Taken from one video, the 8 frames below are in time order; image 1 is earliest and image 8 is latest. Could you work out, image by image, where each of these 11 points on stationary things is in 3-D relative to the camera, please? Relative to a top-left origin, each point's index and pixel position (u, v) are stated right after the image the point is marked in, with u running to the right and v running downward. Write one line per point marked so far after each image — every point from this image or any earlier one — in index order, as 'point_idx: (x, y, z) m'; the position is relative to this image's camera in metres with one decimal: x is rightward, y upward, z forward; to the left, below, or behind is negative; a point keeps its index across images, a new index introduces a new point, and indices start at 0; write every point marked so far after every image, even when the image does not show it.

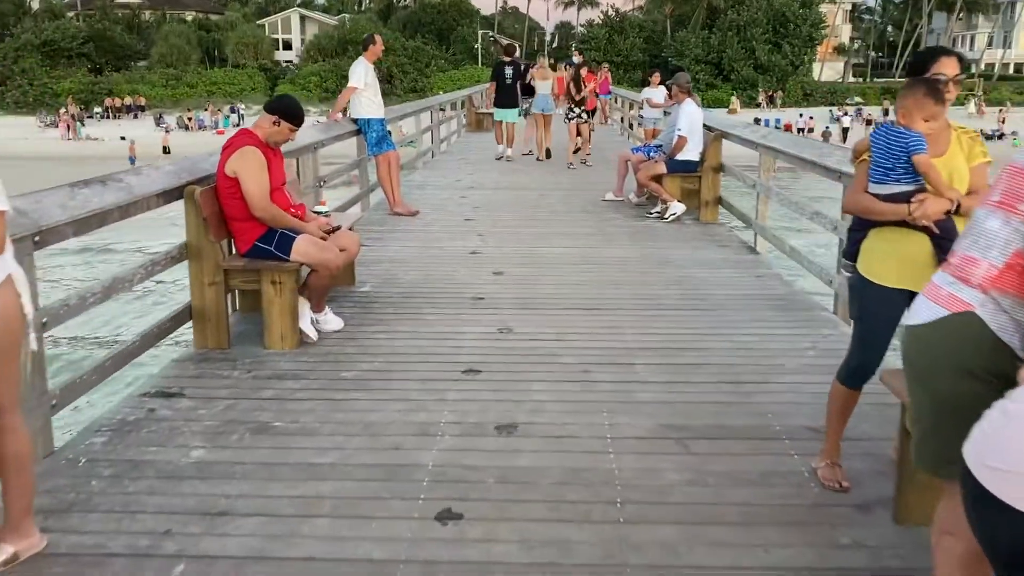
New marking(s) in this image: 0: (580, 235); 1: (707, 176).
0: (+1.1, +0.8, +6.9) m
1: (+3.2, +1.8, +7.2) m
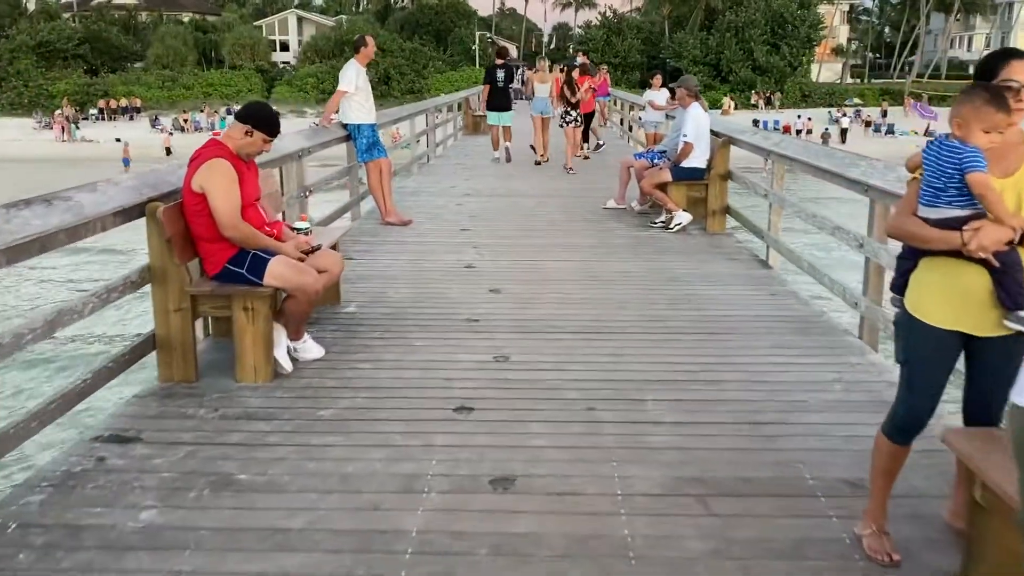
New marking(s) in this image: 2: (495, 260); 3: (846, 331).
0: (+1.0, +0.6, +6.5) m
1: (+3.1, +1.6, +6.8) m
2: (-0.2, +0.4, +6.1) m
3: (+3.2, -0.4, +4.2) m
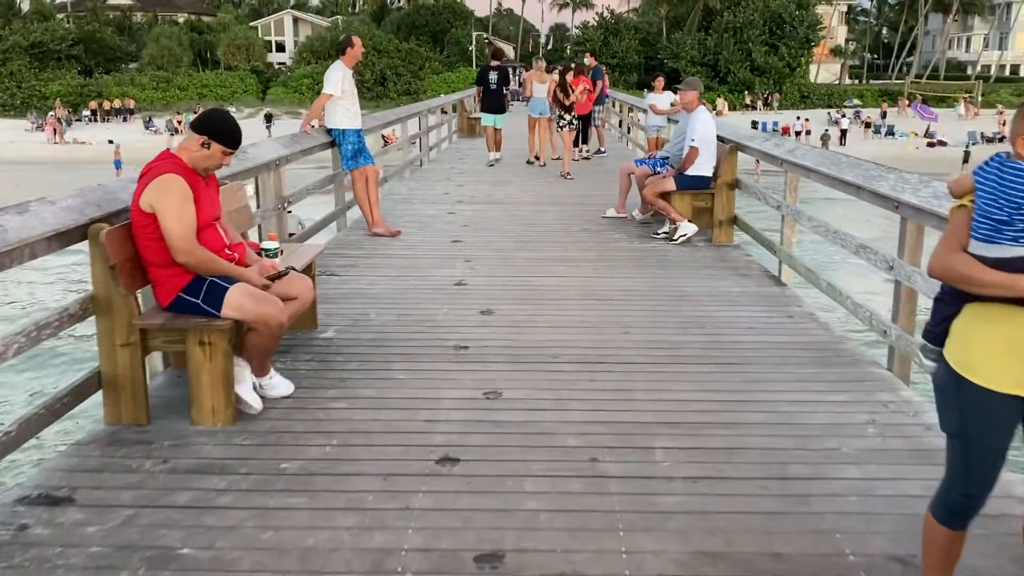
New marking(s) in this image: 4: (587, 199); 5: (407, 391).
0: (+0.9, +0.4, +6.1) m
1: (+3.0, +1.4, +6.4) m
2: (-0.3, +0.2, +5.7) m
3: (+3.1, -0.6, +3.8) m
4: (+1.5, +1.8, +8.8) m
5: (-0.9, -0.8, +3.6) m
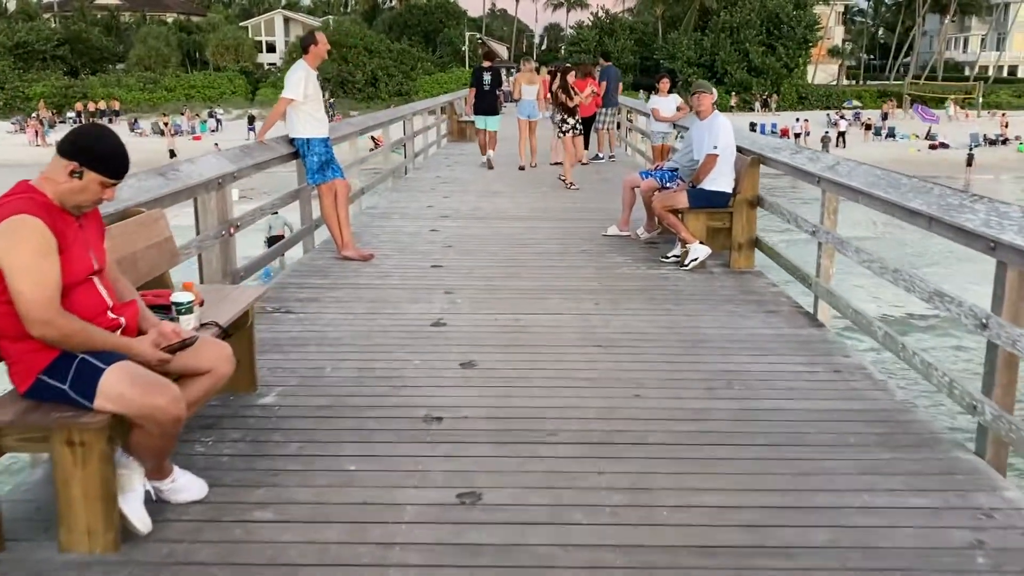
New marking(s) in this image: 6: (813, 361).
0: (+0.8, 0.0, +5.2) m
1: (+2.9, +1.0, +5.6) m
2: (-0.4, -0.3, +4.9) m
3: (+3.0, -1.0, +3.0) m
4: (+1.3, +1.3, +8.0) m
5: (-1.0, -1.3, +2.8) m
6: (+2.7, -0.6, +3.9) m
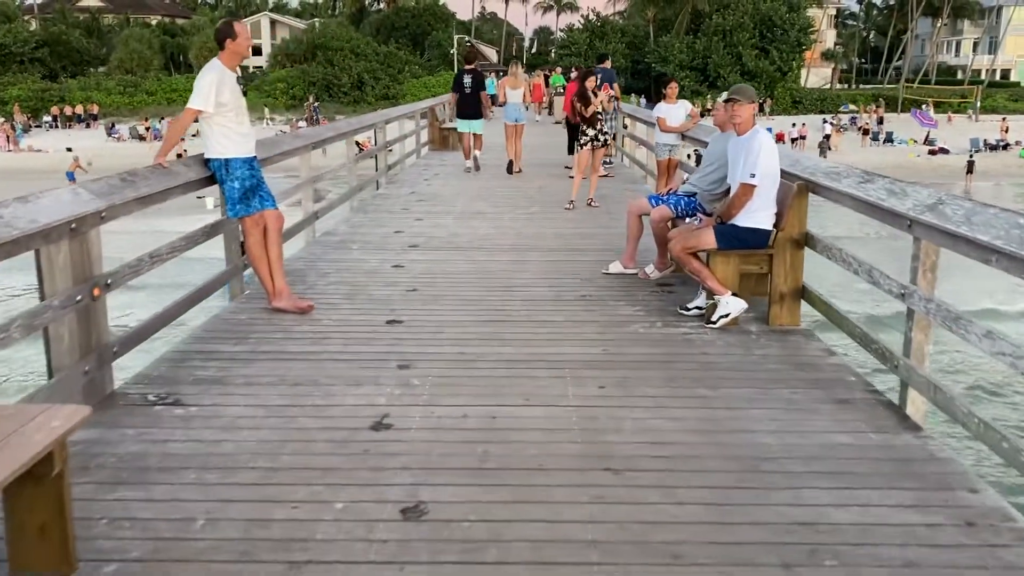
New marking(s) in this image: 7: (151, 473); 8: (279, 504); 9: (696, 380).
0: (+0.6, -0.7, +3.9) m
1: (+2.7, +0.4, +4.3) m
2: (-0.7, -0.9, +3.5) m
3: (+2.9, -1.7, +1.7) m
4: (+1.1, +0.7, +6.7) m
5: (-1.1, -1.9, +1.4) m
6: (+2.5, -1.3, +2.6) m
7: (-2.4, -1.2, +3.0) m
8: (-1.4, -1.3, +2.7) m
9: (+1.5, -0.8, +3.7) m
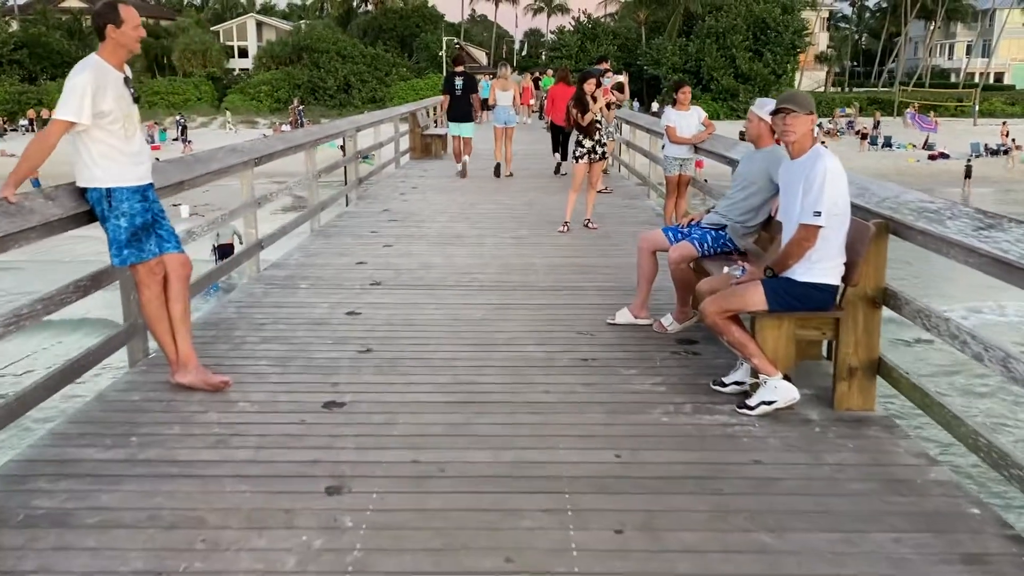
0: (+0.4, -1.2, +2.8) m
1: (+2.5, -0.2, +3.2) m
2: (-0.8, -1.5, +2.3) m
3: (+2.8, -2.2, +0.6) m
4: (+0.8, +0.1, +5.6) m
5: (-1.2, -2.5, +0.2) m
6: (+2.4, -1.8, +1.5) m
7: (-2.5, -1.8, +1.7) m
8: (-1.6, -1.9, +1.5) m
9: (+1.4, -1.3, +2.6) m
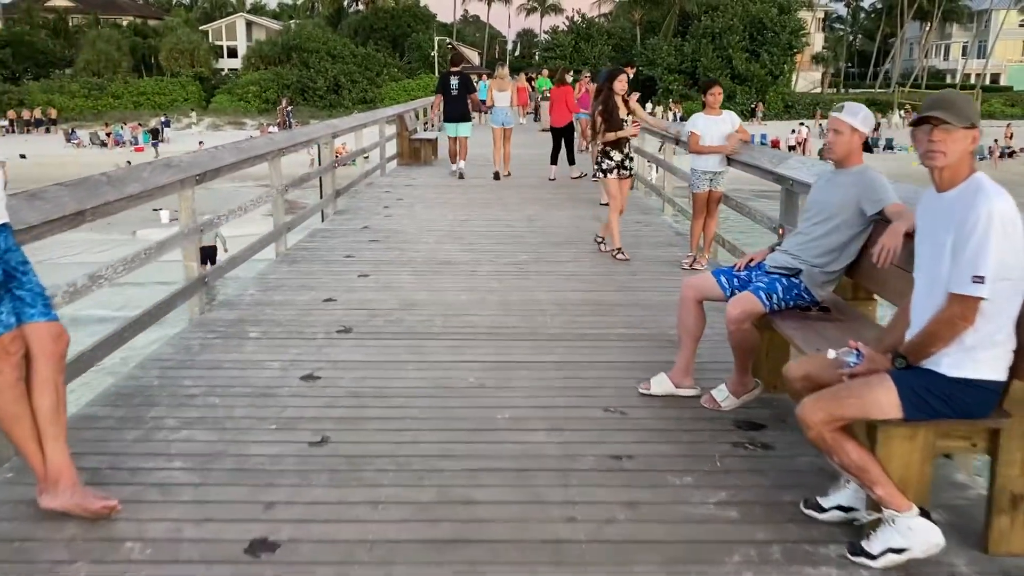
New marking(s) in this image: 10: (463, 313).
0: (+0.5, -1.7, +1.7) m
1: (+2.5, -0.7, +2.2) m
2: (-0.7, -2.0, +1.3) m
3: (+2.8, -2.7, -0.4) m
4: (+0.9, -0.4, +4.5) m
5: (-1.1, -3.0, -0.9) m
6: (+2.4, -2.3, +0.5) m
7: (-2.5, -2.3, +0.6) m
8: (-1.5, -2.4, +0.4) m
9: (+1.5, -1.8, +1.5) m
10: (-0.5, -0.3, +4.8) m
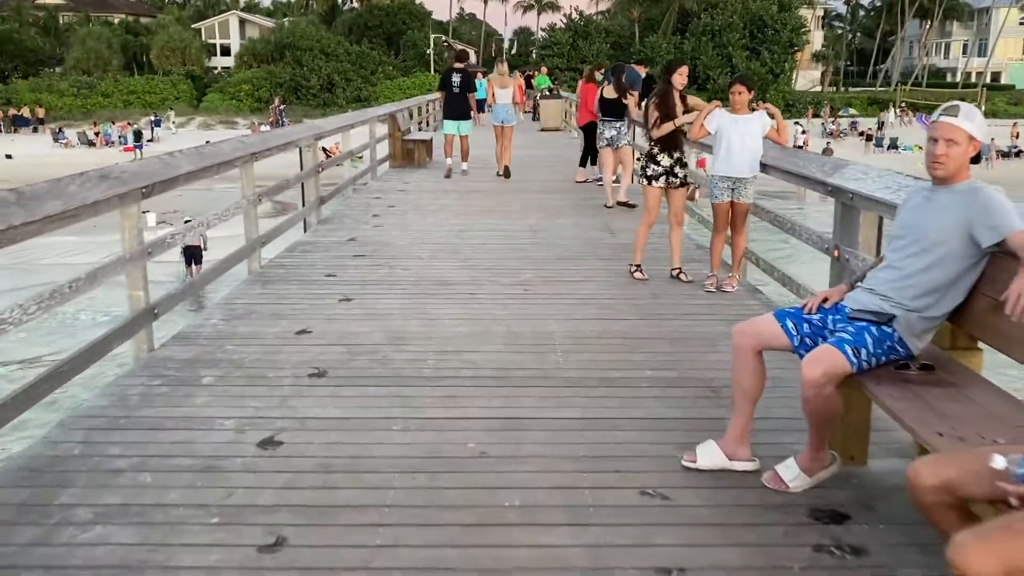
0: (+0.6, -2.0, +1.0) m
1: (+2.6, -1.0, +1.5) m
2: (-0.6, -2.3, +0.5) m
3: (+2.9, -3.0, -1.1) m
4: (+0.9, -0.7, +3.8) m
5: (-1.0, -3.3, -1.6) m
6: (+2.5, -2.6, -0.3) m
7: (-2.4, -2.6, -0.1) m
8: (-1.4, -2.7, -0.3) m
9: (+1.6, -2.1, +0.8) m
10: (-0.5, -0.6, +4.0) m
